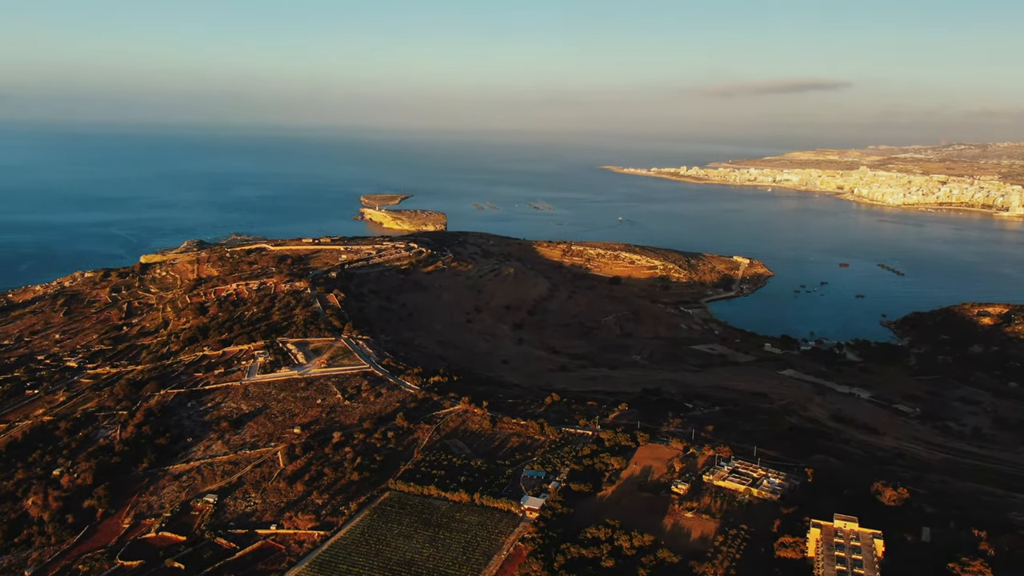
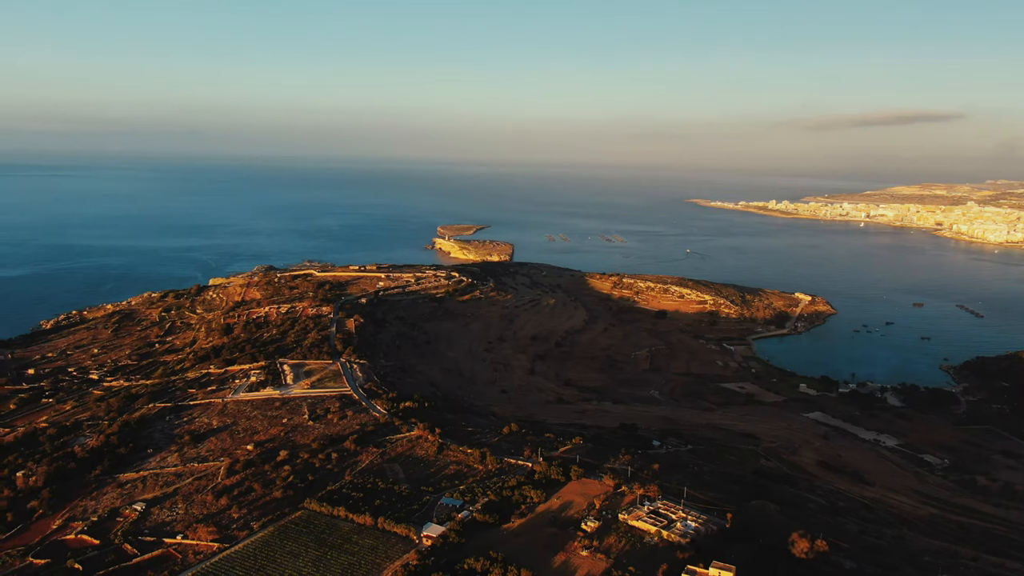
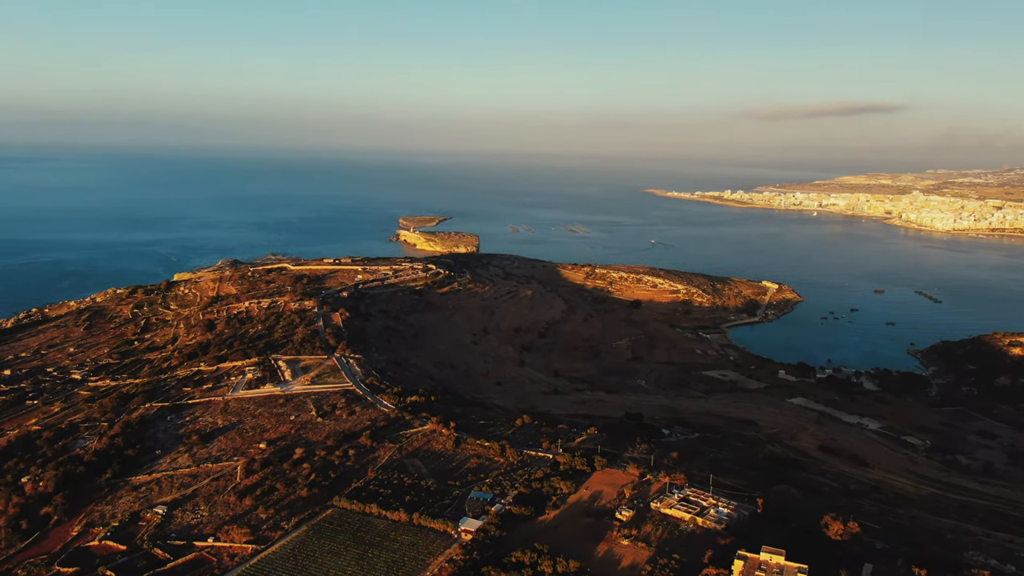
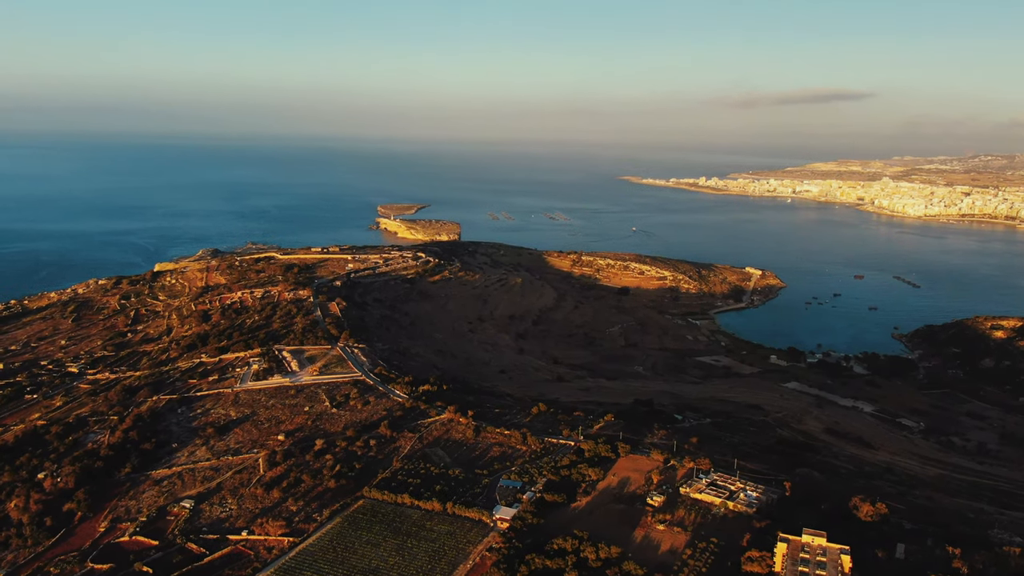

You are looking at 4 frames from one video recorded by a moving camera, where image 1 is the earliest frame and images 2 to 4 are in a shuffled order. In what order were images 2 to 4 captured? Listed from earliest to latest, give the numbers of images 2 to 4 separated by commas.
4, 3, 2
